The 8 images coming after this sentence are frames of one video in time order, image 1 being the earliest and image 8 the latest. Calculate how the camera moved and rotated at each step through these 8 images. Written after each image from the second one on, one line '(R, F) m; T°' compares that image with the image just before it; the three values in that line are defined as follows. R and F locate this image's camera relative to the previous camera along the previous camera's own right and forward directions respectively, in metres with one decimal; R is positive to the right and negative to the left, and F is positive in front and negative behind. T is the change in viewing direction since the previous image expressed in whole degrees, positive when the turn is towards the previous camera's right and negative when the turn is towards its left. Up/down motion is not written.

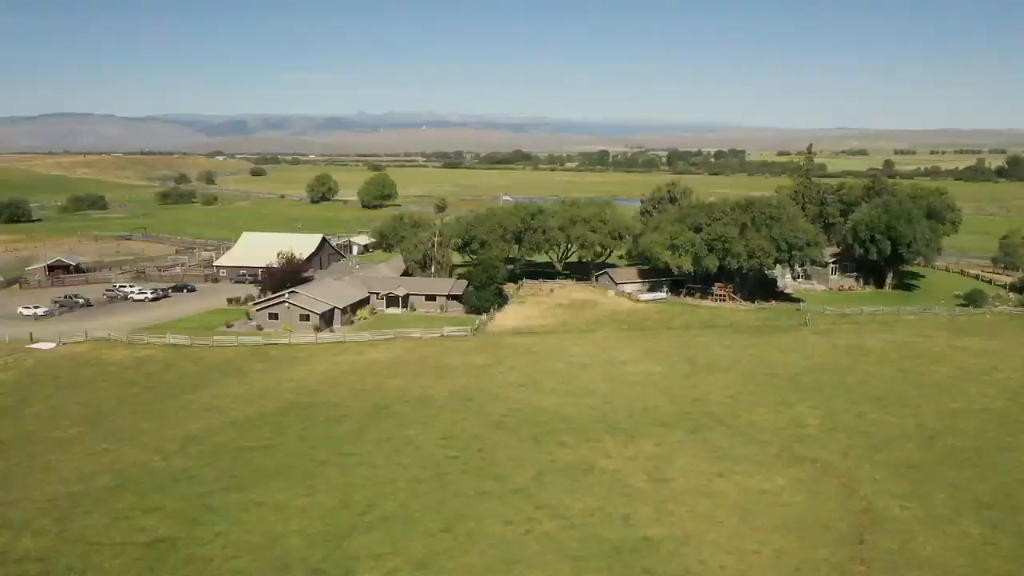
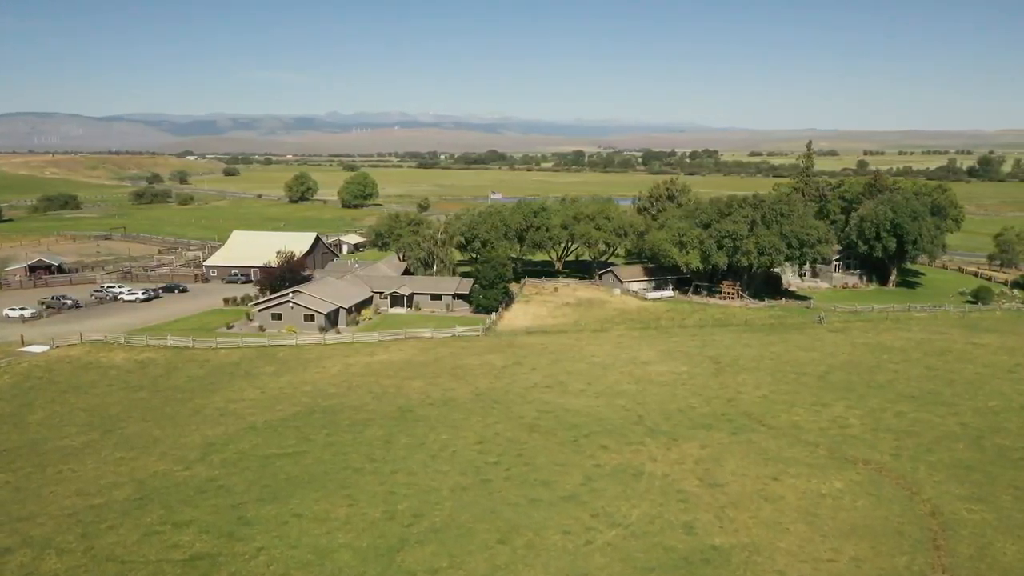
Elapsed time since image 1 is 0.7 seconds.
(-2.5, +1.5) m; +2°
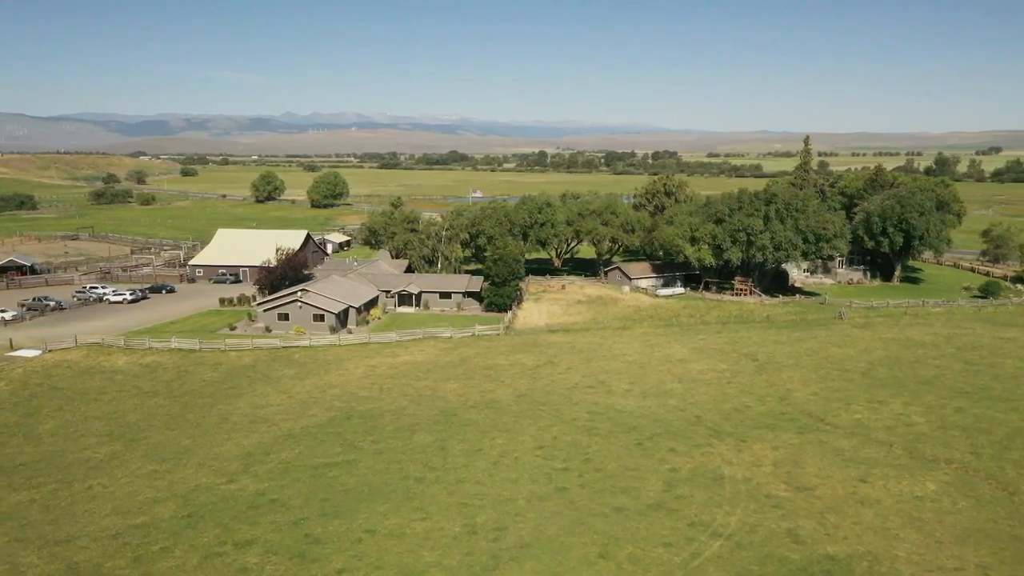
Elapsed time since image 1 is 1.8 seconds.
(-3.7, +2.1) m; +3°
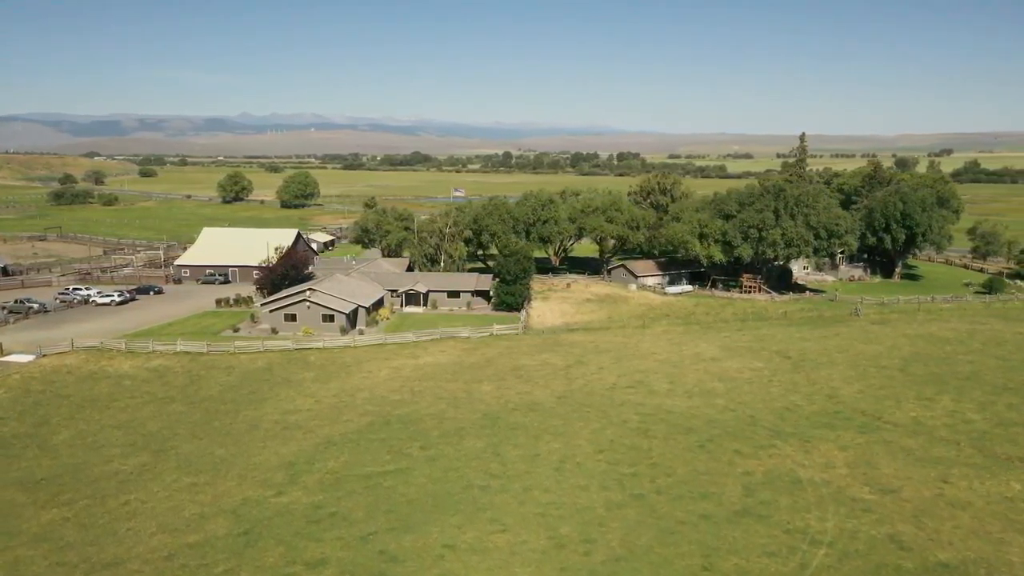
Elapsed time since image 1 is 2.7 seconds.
(-3.2, +1.8) m; +3°
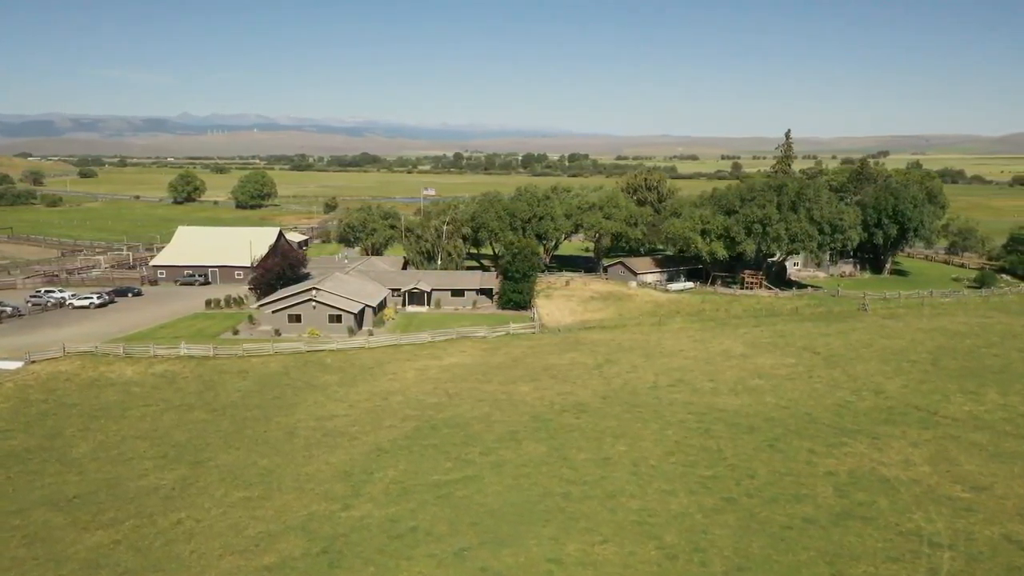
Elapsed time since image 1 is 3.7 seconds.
(-3.7, +1.8) m; +4°
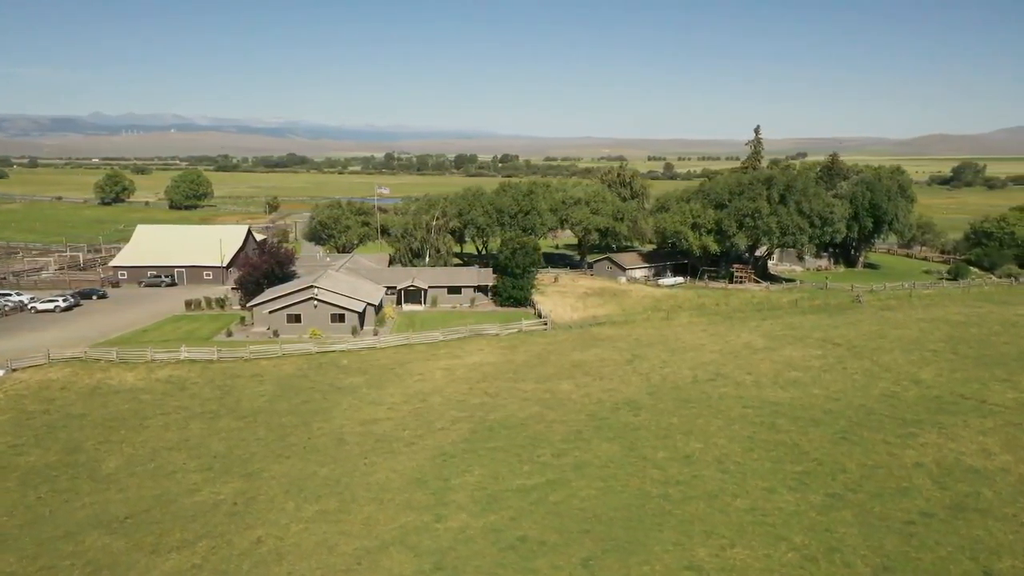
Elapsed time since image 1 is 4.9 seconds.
(-4.3, +1.8) m; +5°
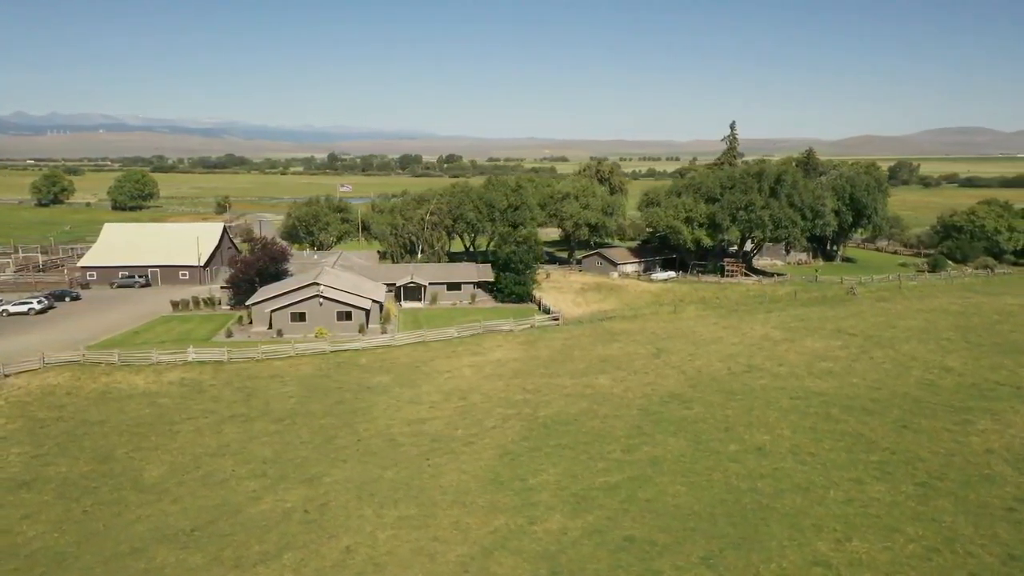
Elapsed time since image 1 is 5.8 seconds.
(-3.6, +1.3) m; +4°
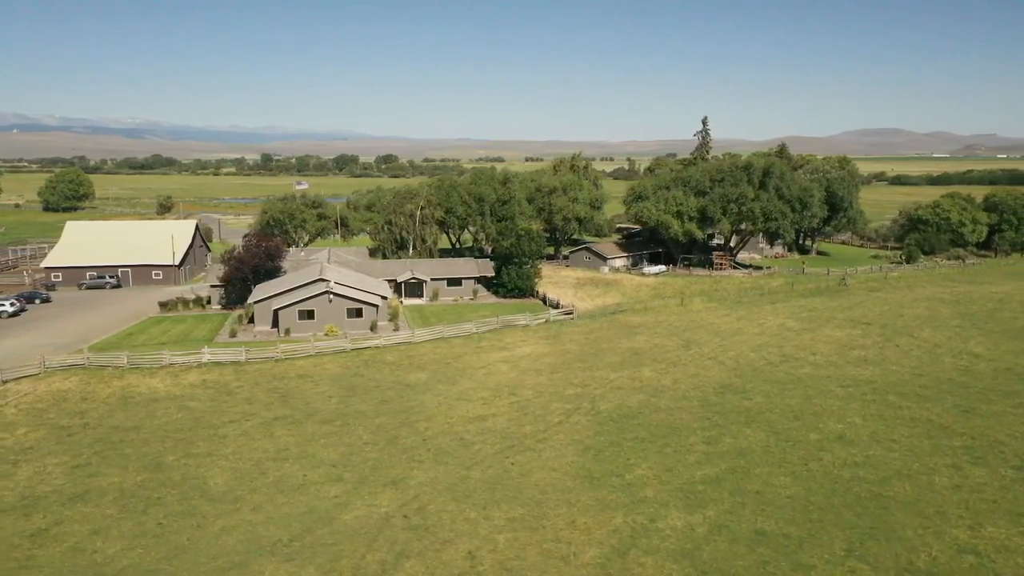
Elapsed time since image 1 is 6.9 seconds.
(-3.9, +1.3) m; +4°
